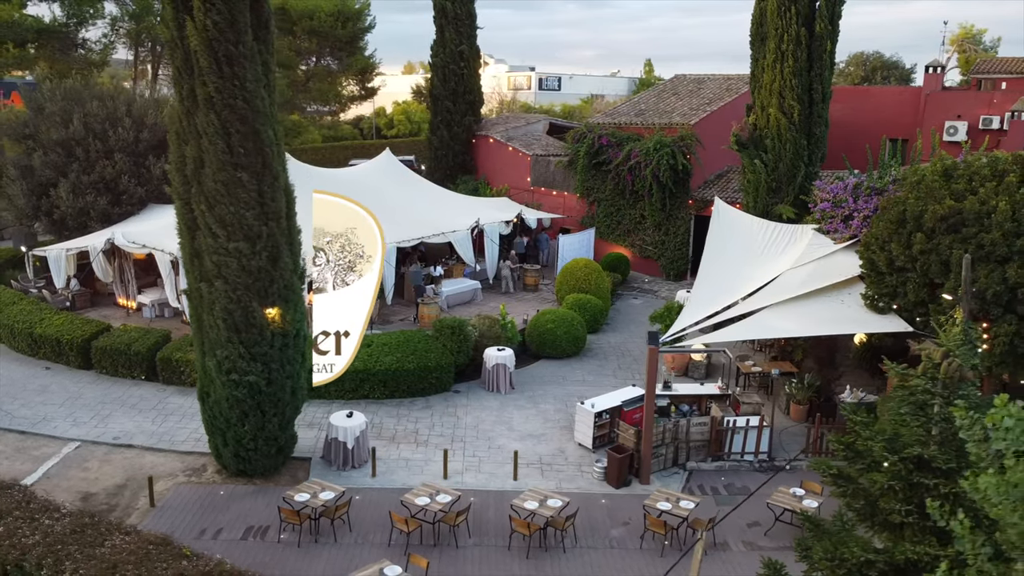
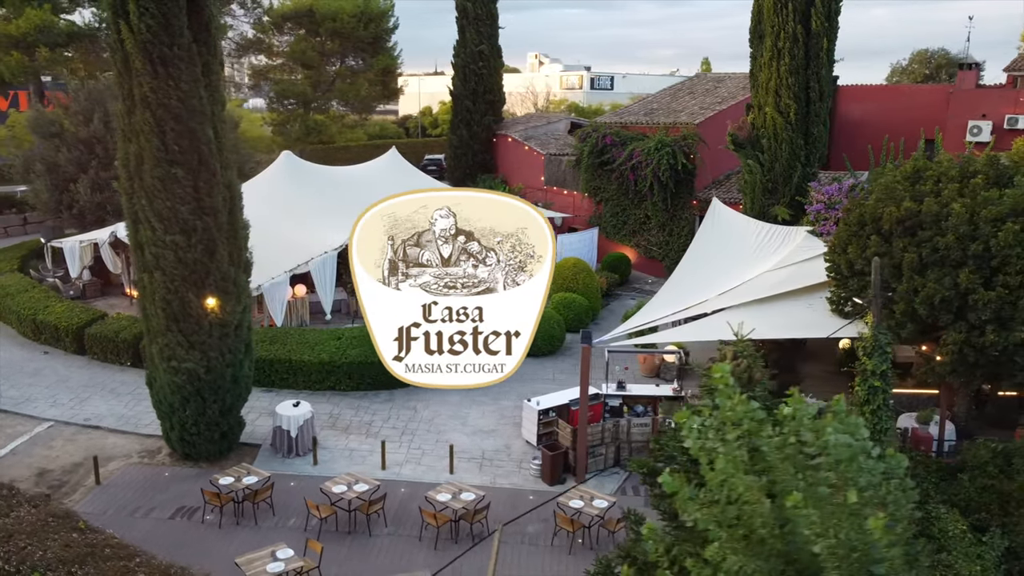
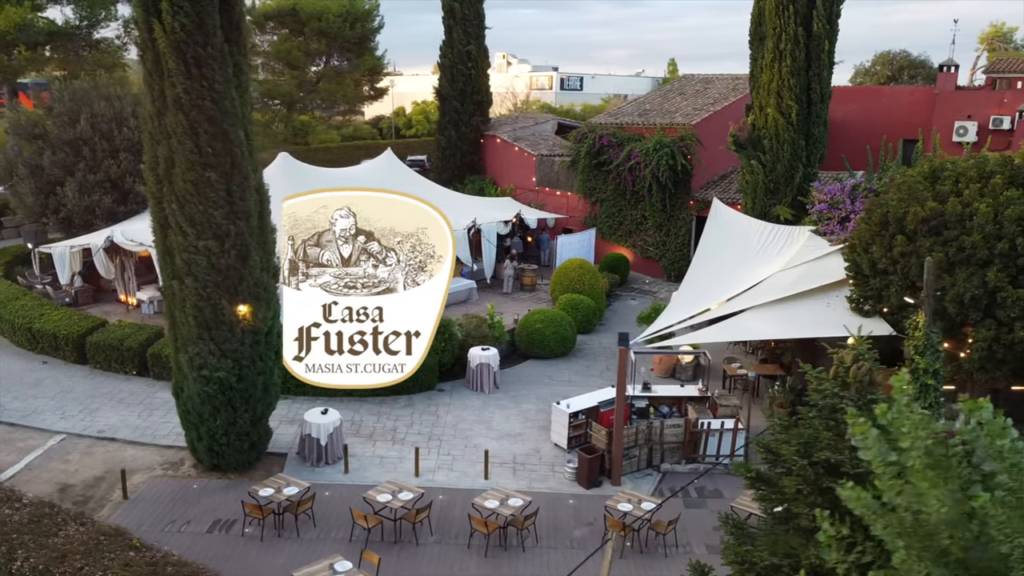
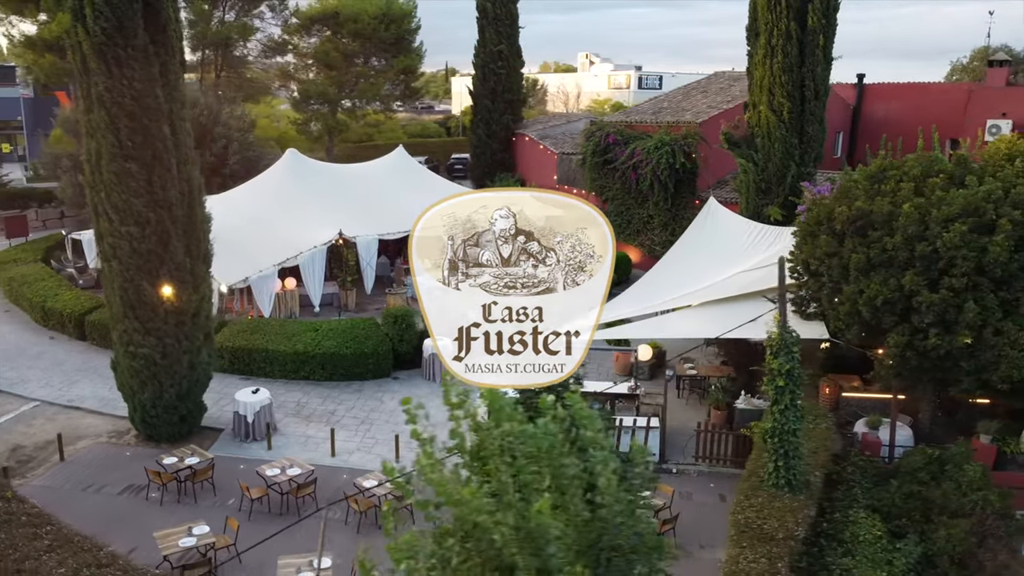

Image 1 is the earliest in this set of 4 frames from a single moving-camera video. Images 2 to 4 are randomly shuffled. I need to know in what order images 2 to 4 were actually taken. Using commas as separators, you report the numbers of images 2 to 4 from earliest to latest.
3, 2, 4
